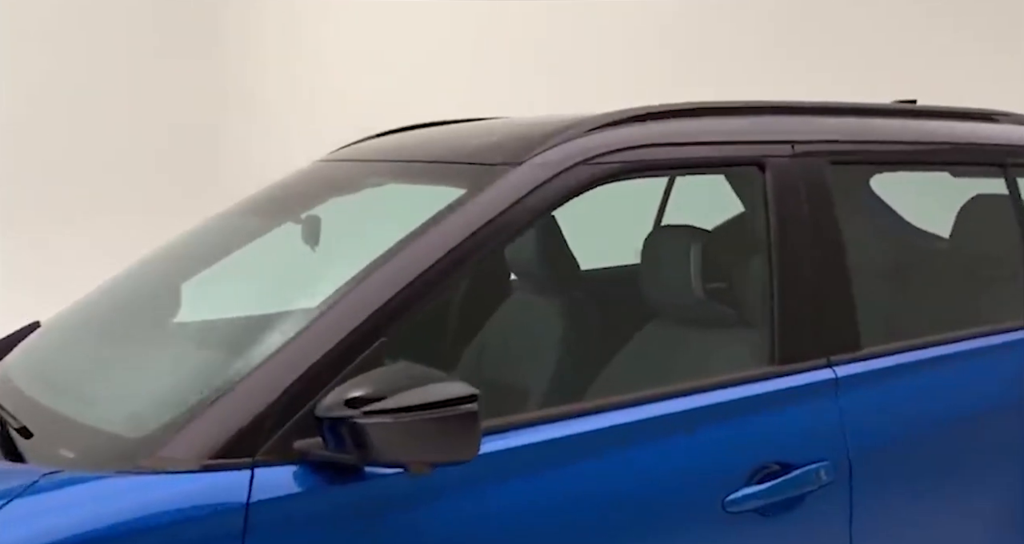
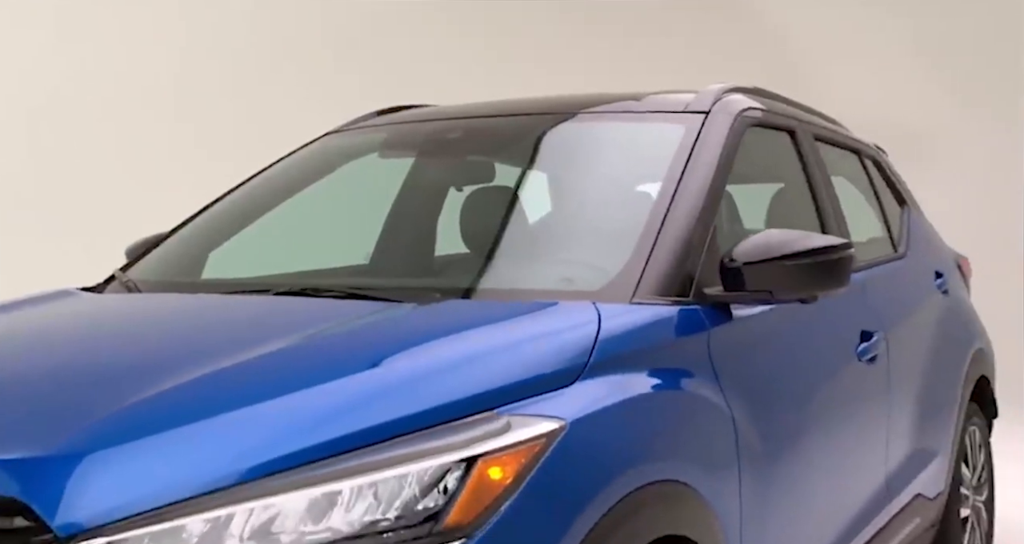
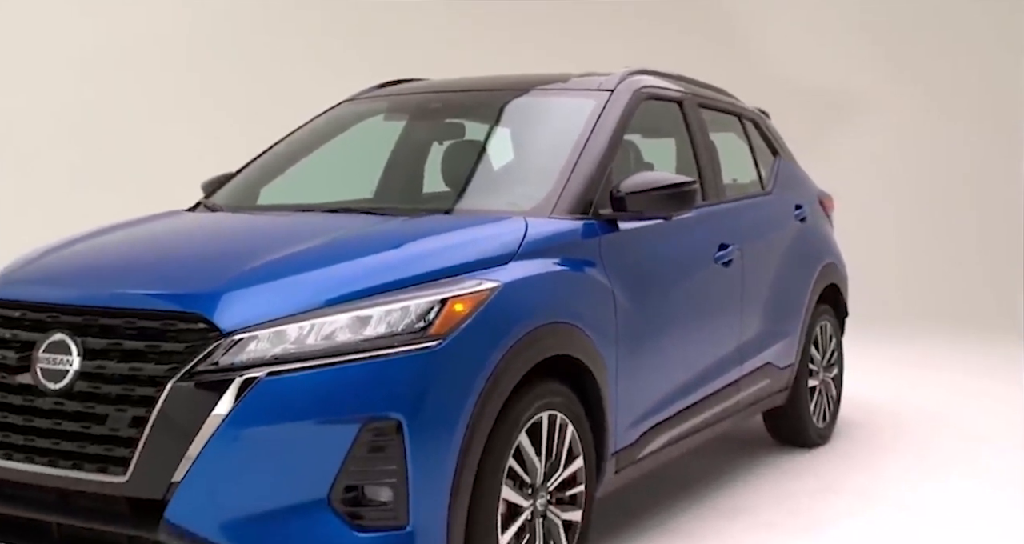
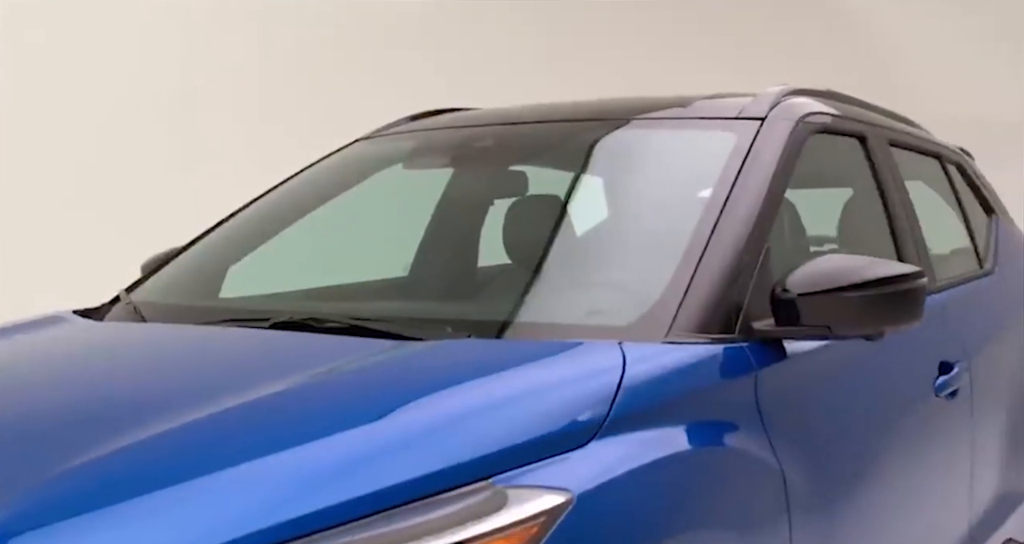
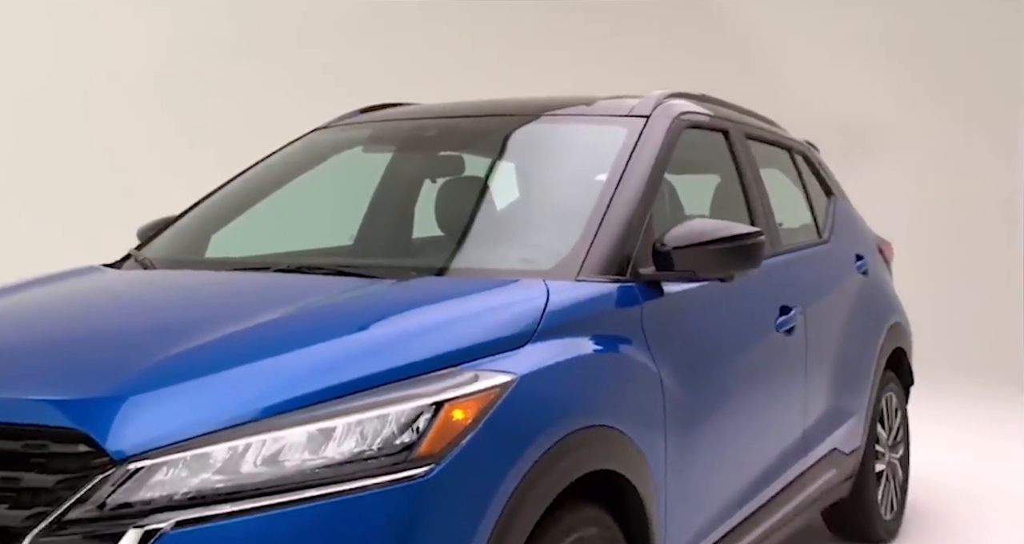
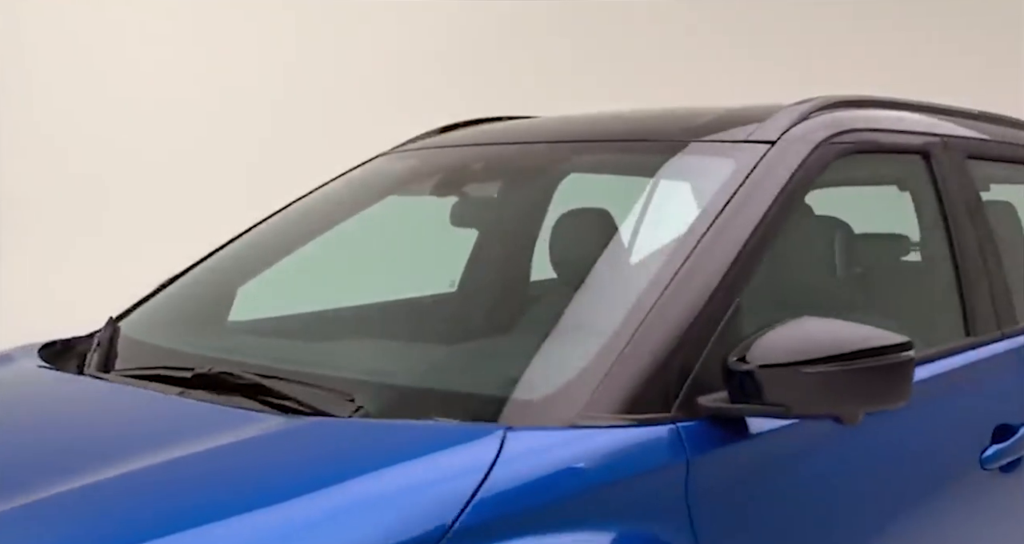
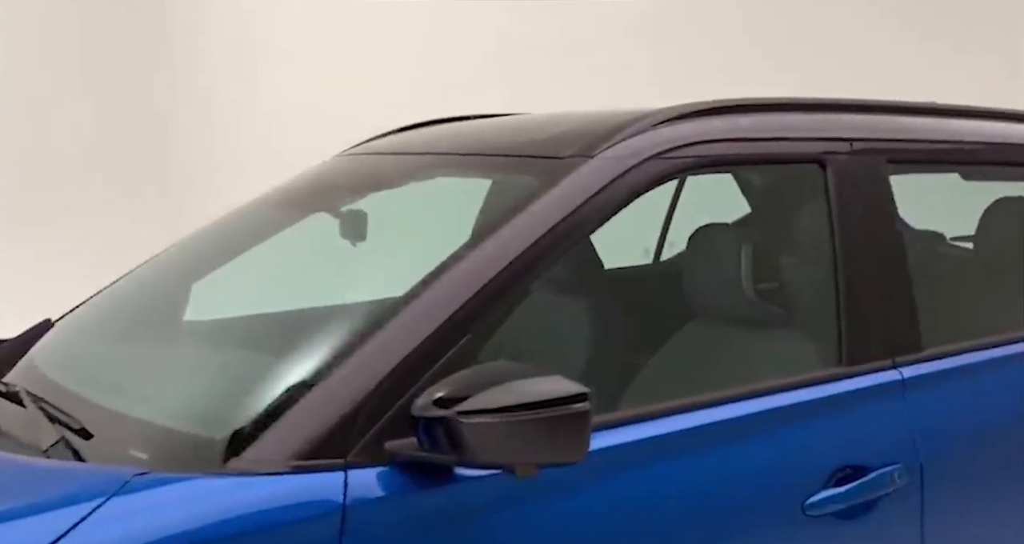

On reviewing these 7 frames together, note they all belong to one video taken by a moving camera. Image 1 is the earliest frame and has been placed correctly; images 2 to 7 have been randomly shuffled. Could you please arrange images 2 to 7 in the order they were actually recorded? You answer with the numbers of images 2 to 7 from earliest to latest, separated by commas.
7, 6, 4, 2, 5, 3
